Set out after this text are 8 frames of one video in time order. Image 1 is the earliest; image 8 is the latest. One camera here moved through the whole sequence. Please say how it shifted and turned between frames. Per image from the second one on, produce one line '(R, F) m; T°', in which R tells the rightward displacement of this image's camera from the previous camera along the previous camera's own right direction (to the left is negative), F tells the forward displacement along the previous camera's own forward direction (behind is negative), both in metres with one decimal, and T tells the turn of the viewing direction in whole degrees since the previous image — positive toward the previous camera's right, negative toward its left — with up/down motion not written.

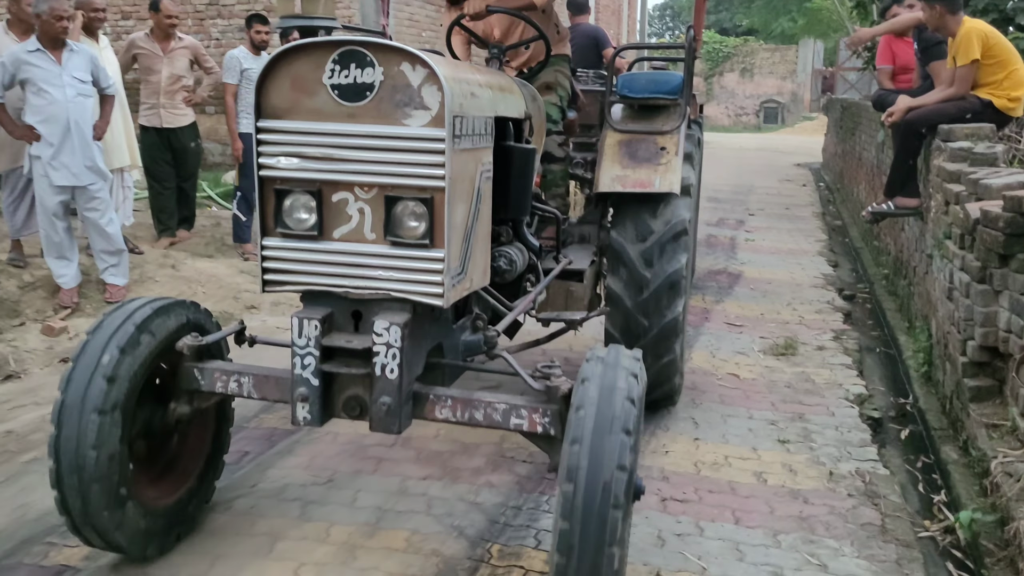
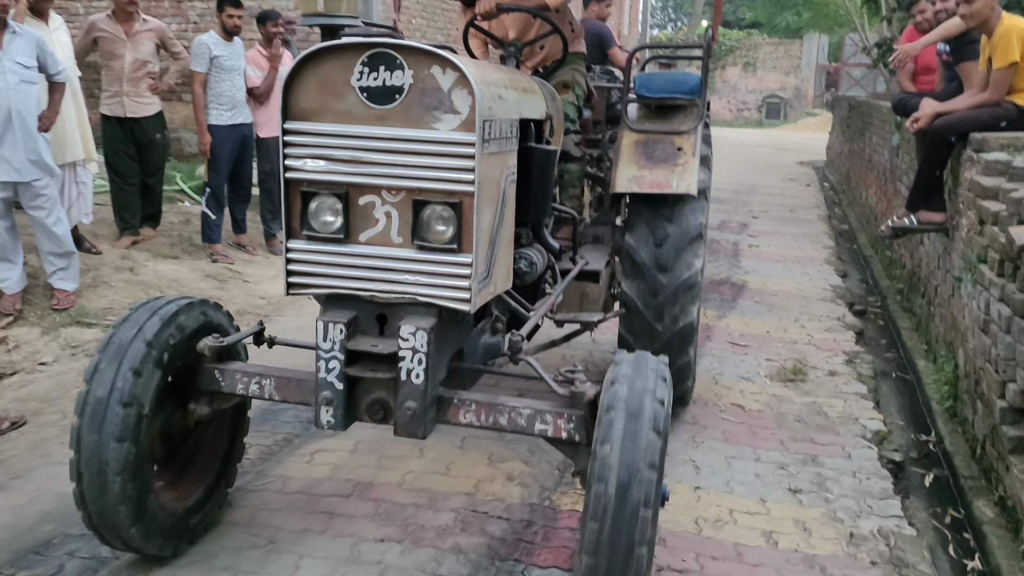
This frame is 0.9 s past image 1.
(+0.1, +0.4) m; 0°
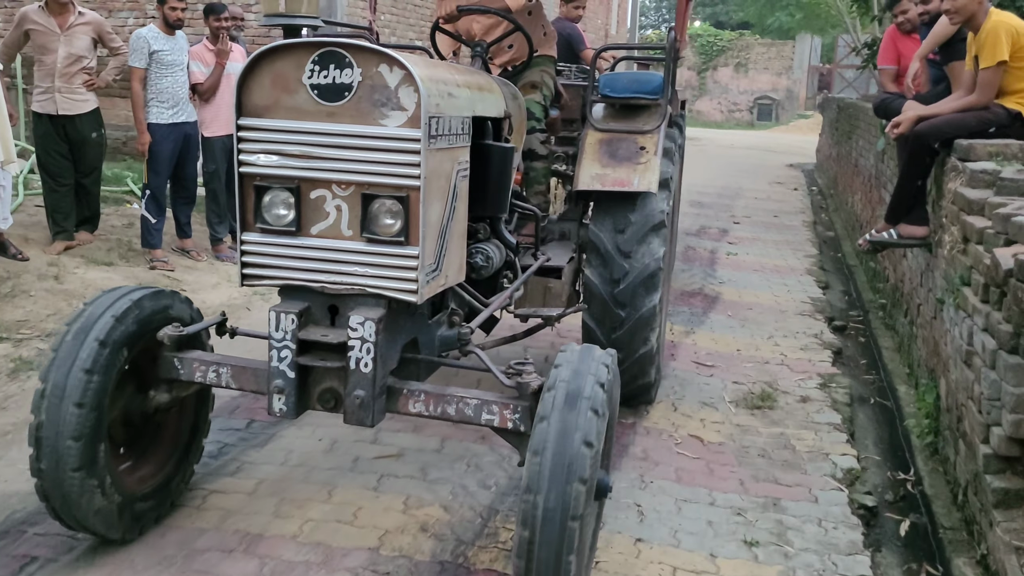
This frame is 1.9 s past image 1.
(+0.2, +0.4) m; 0°
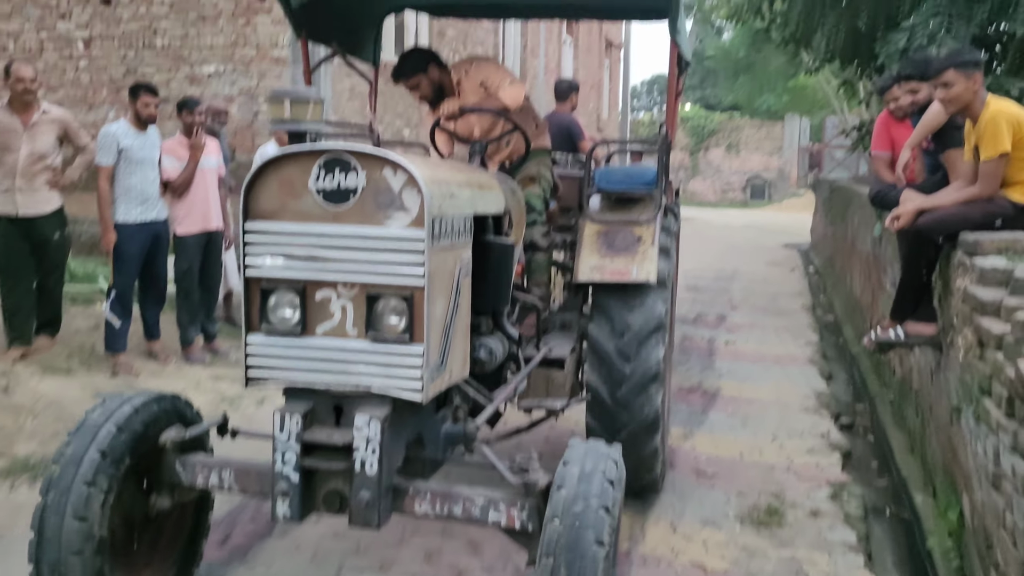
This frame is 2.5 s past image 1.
(+0.1, +0.3) m; 0°
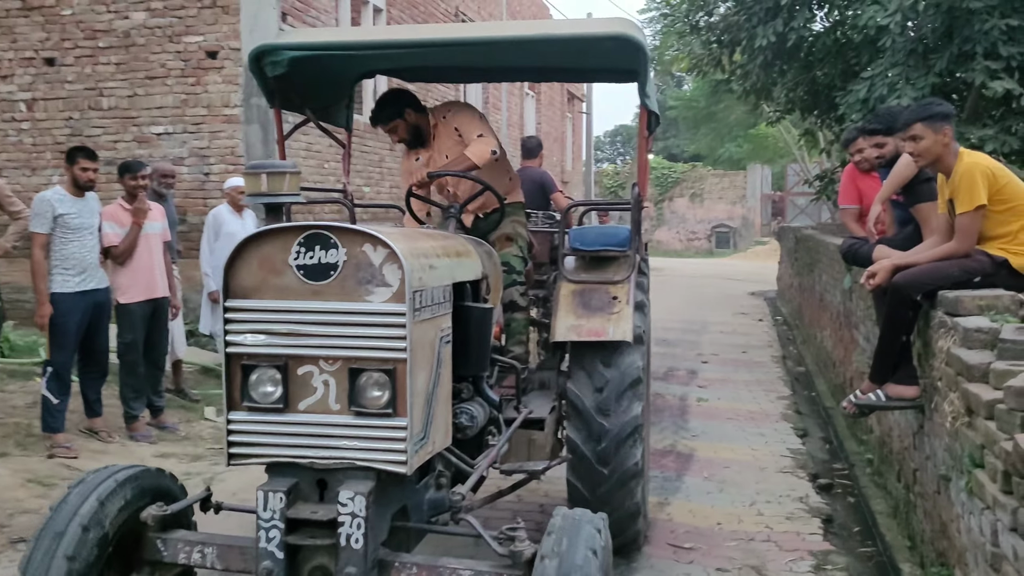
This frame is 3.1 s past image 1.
(+0.1, +0.2) m; +2°
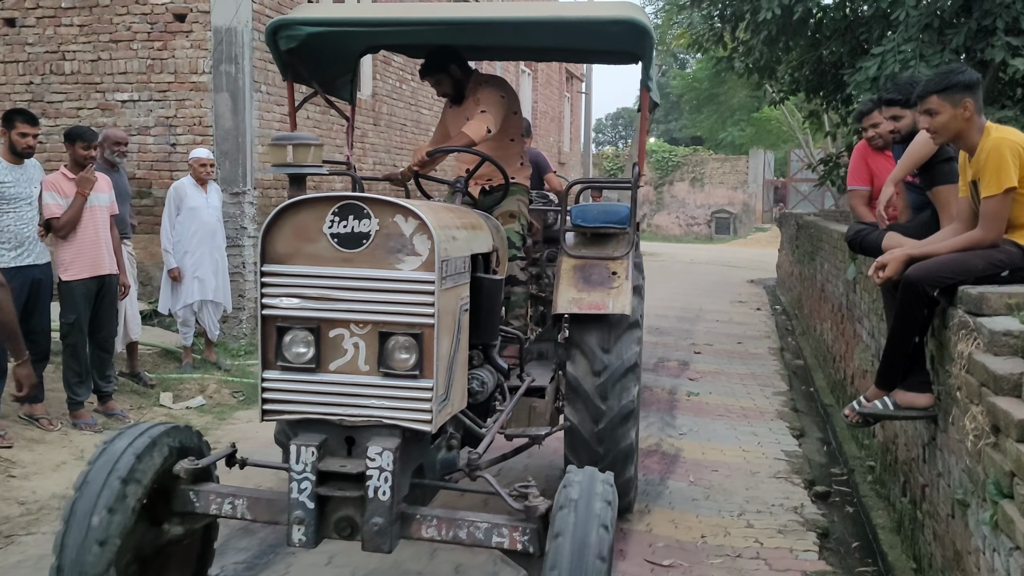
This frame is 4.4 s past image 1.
(+0.1, +0.4) m; 0°
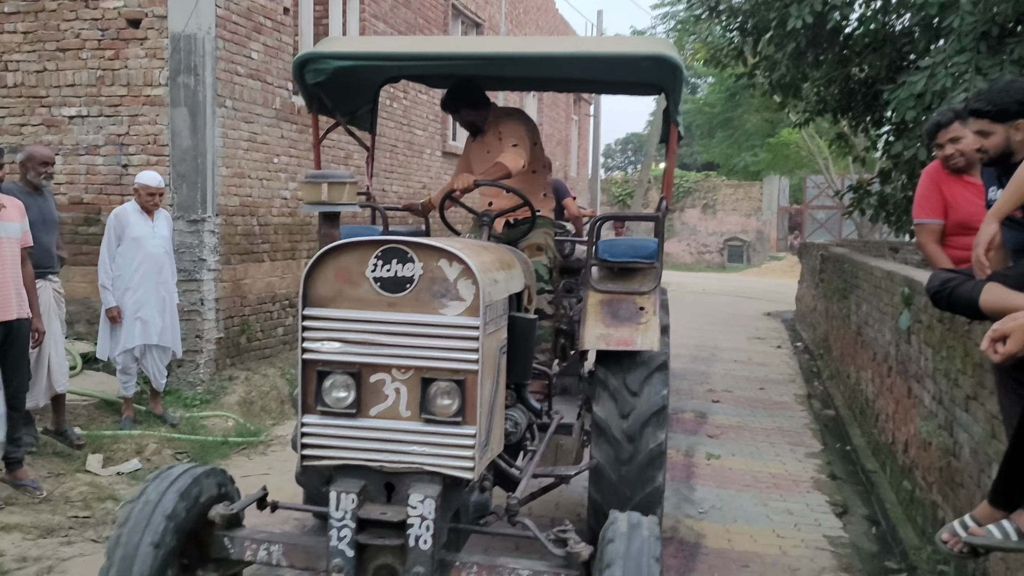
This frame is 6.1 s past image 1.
(+0.1, +0.9) m; -1°
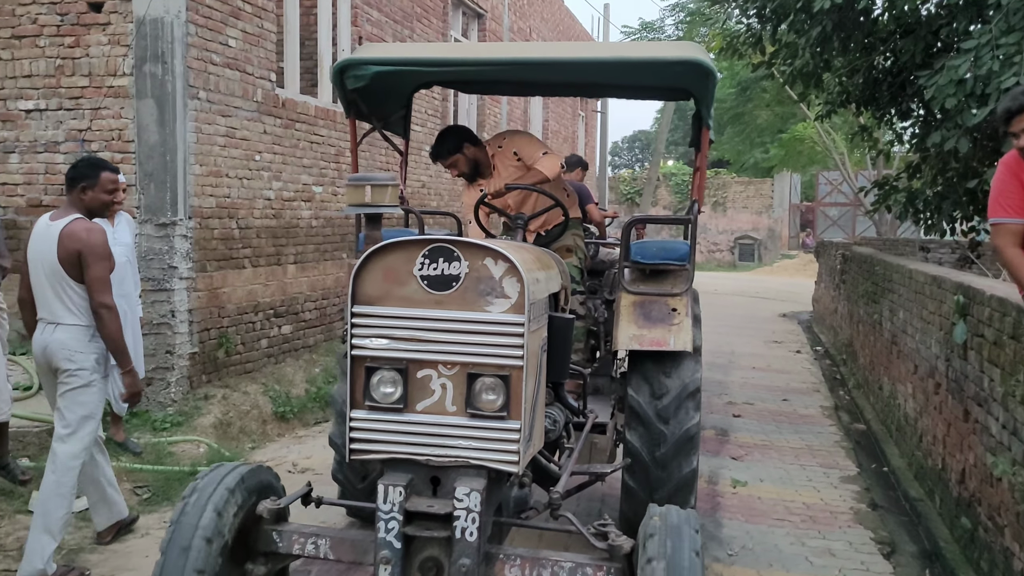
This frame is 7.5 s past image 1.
(0.0, +0.6) m; 0°
